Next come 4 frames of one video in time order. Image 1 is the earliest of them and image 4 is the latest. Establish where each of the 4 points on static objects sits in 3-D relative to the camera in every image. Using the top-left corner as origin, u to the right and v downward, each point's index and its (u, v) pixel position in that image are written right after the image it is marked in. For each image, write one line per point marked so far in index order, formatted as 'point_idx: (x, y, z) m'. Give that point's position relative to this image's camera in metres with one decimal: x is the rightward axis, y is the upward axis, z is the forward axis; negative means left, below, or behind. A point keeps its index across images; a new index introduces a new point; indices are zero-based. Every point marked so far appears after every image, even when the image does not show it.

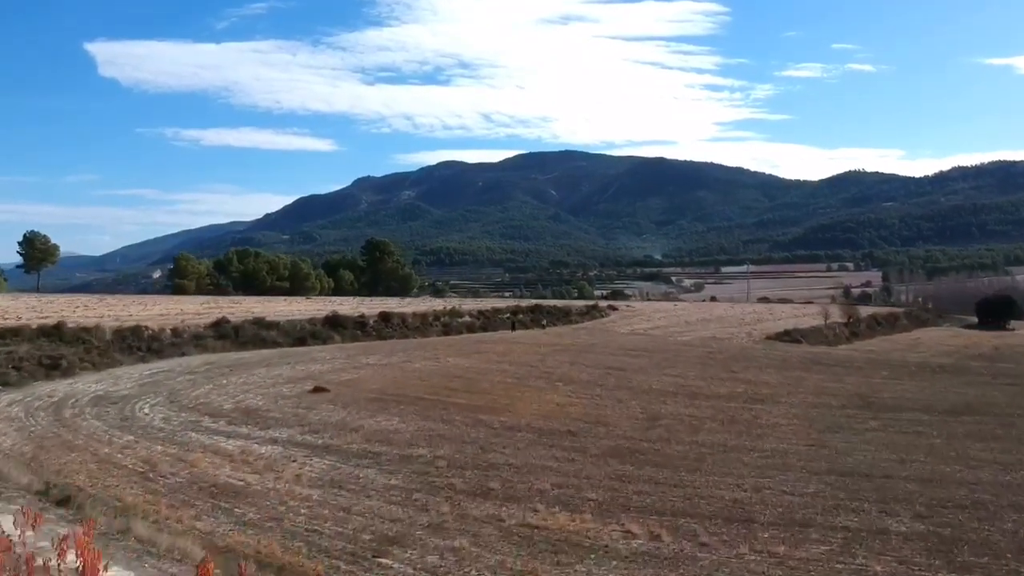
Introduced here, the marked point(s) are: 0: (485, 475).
0: (-0.5, -3.3, +18.1) m
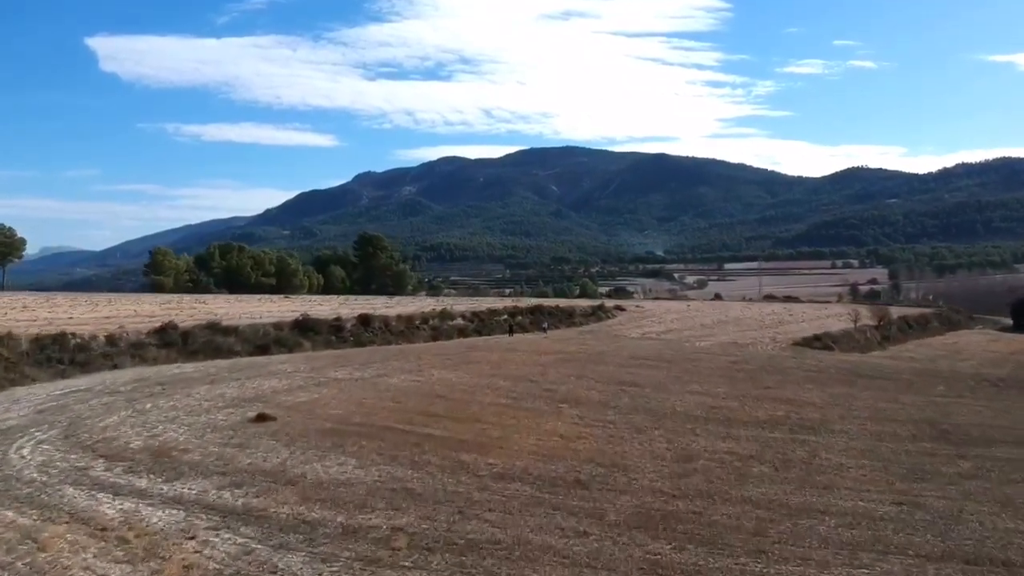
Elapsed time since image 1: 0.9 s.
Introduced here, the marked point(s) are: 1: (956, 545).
0: (-0.6, -3.4, +12.6) m
1: (+6.0, -3.5, +14.0) m
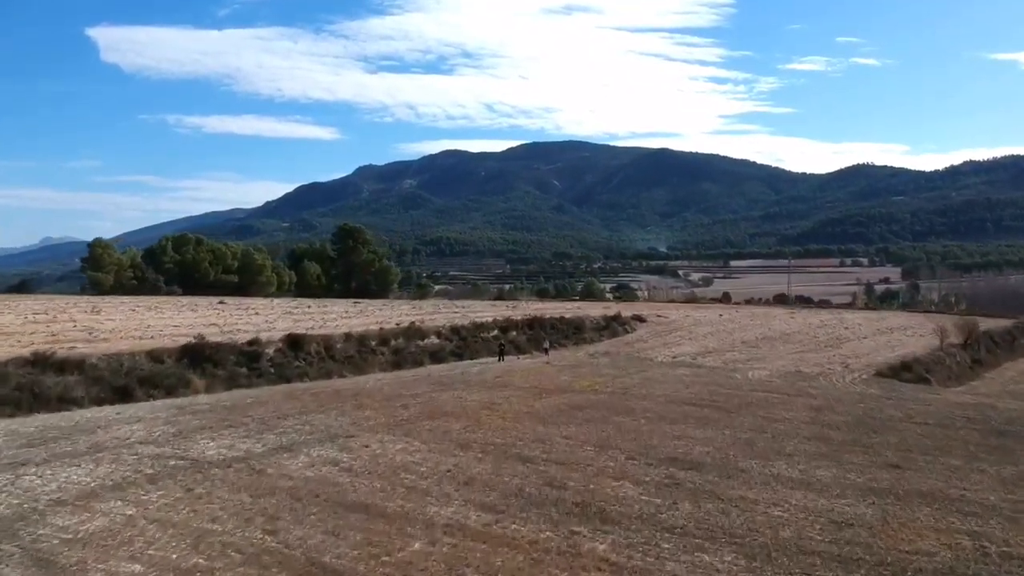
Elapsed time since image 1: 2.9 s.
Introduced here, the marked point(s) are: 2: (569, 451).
0: (-1.0, -3.8, +0.9) m
1: (+5.6, -4.0, +2.3) m
2: (+1.0, -3.1, +19.8) m
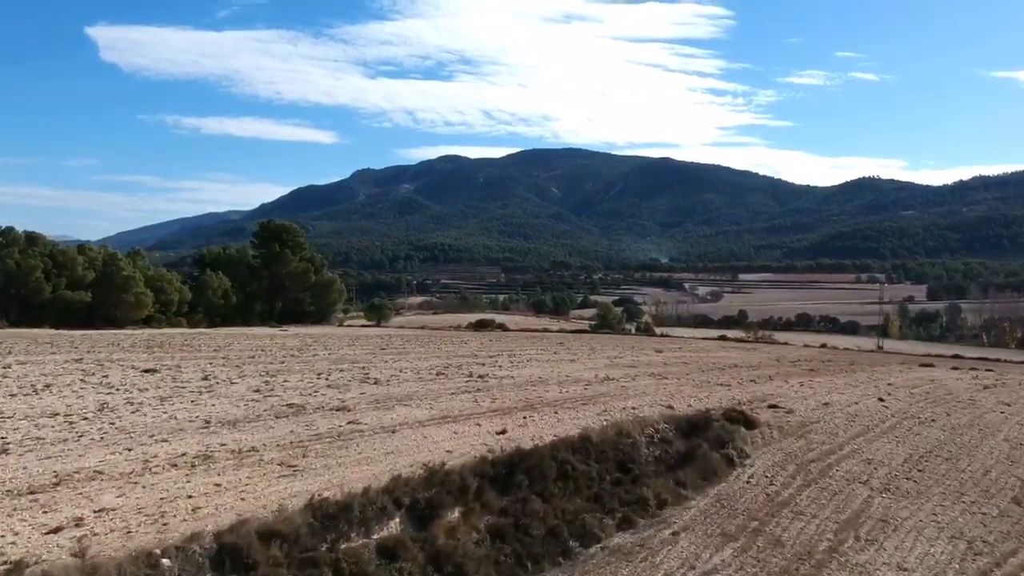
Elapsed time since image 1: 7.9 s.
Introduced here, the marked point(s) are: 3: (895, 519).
0: (-1.7, -4.8, -25.3) m
1: (+4.9, -5.1, -23.9) m
2: (+0.2, -4.2, -6.5) m
3: (+6.3, -3.6, +17.4) m
